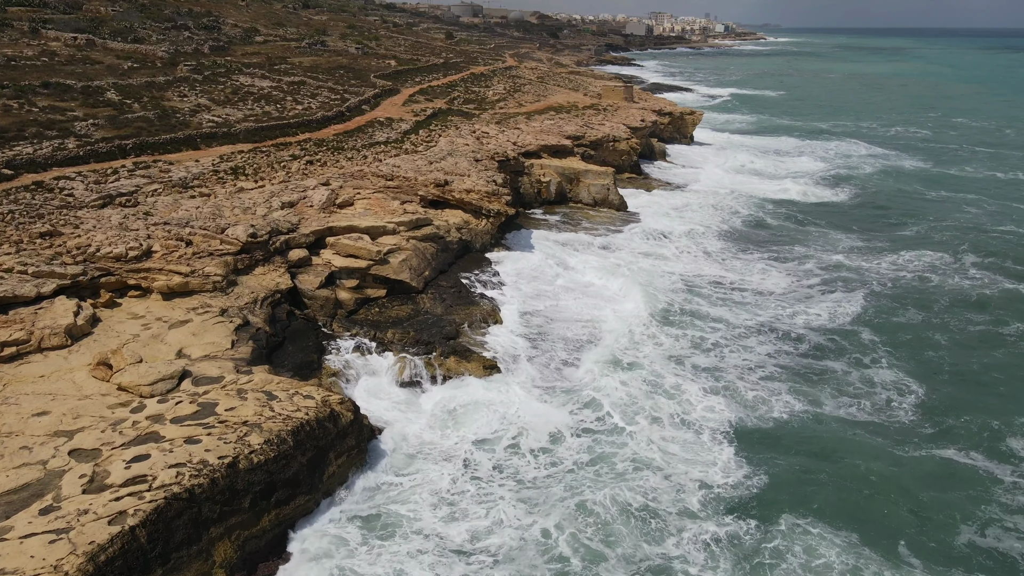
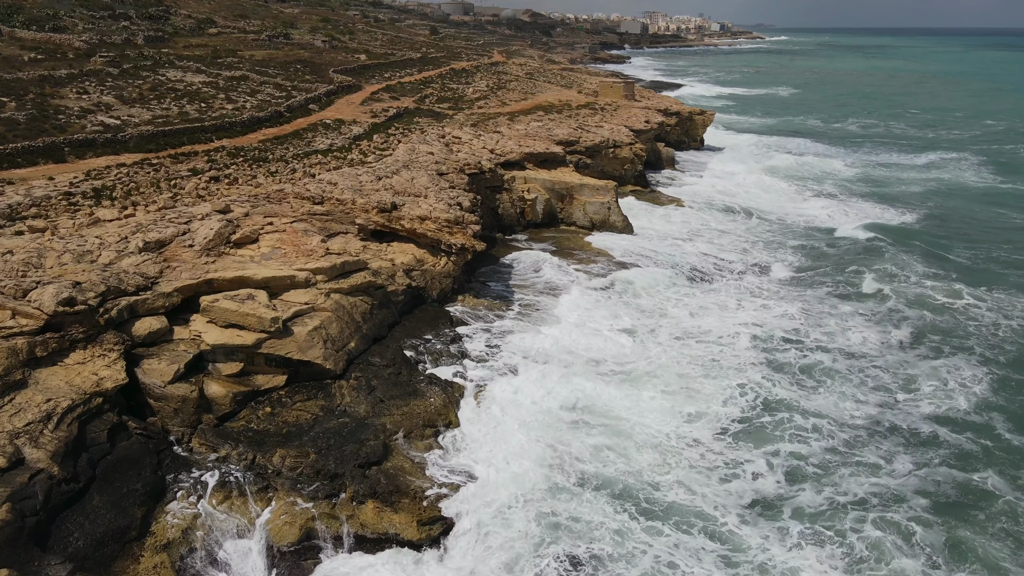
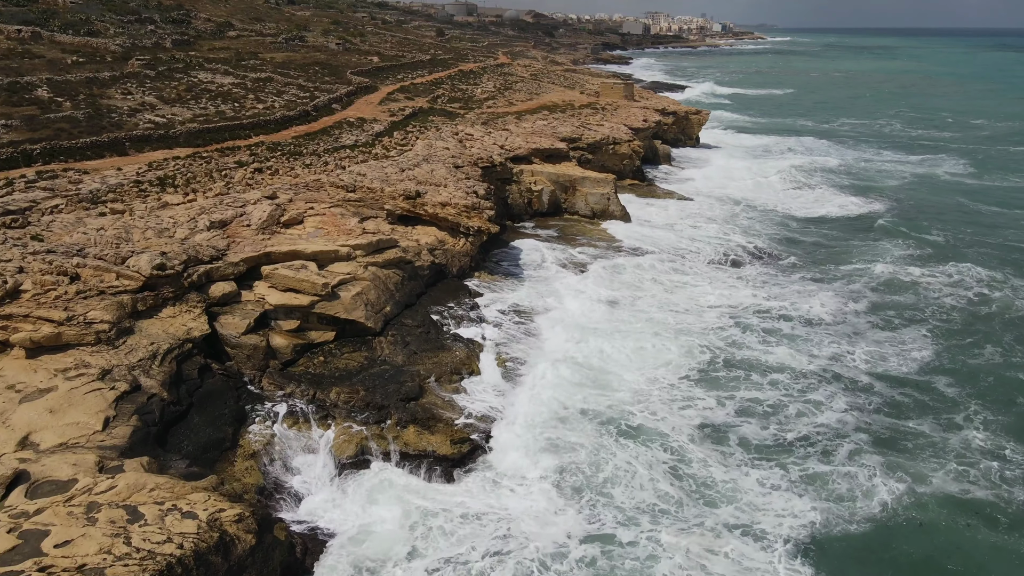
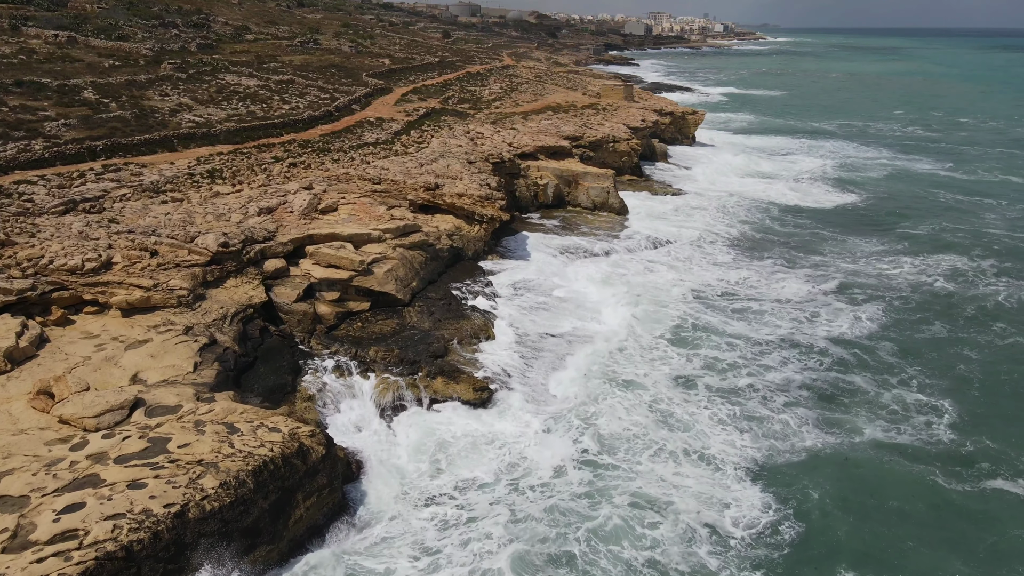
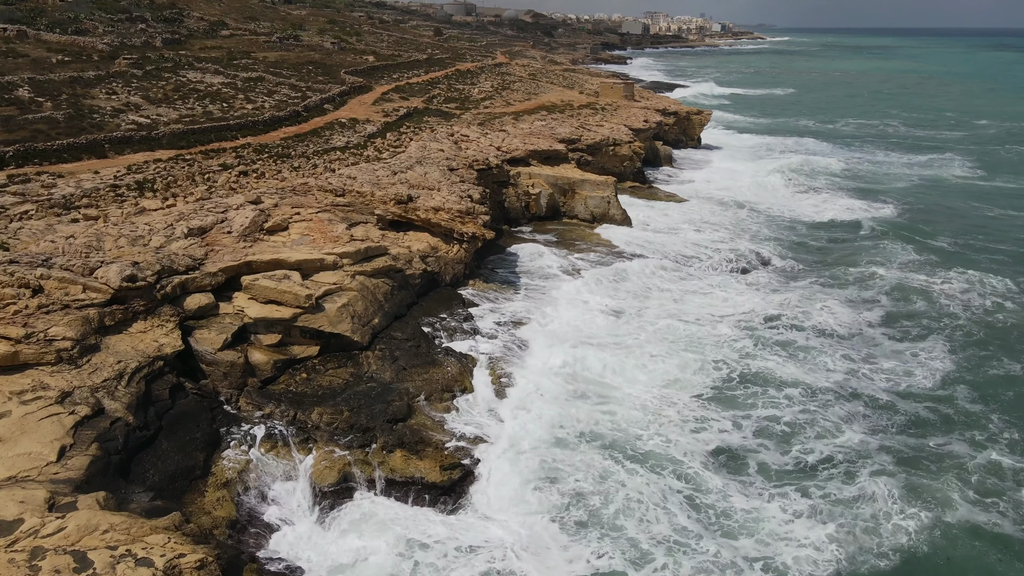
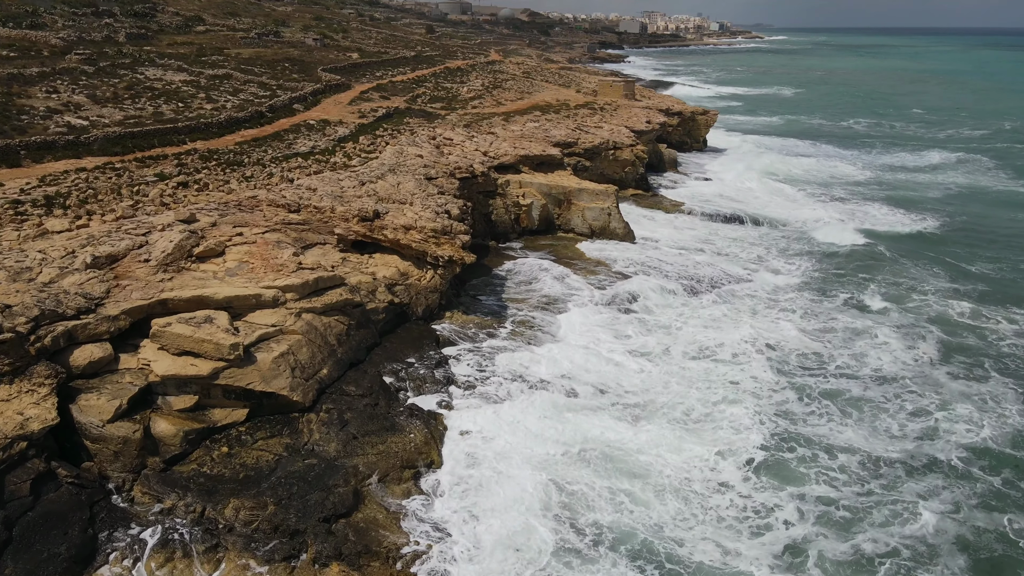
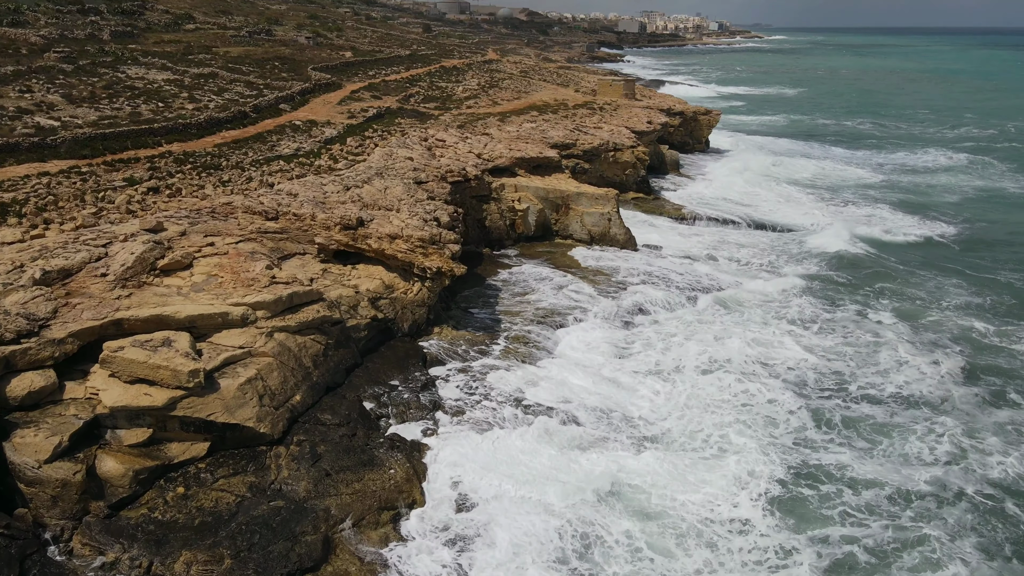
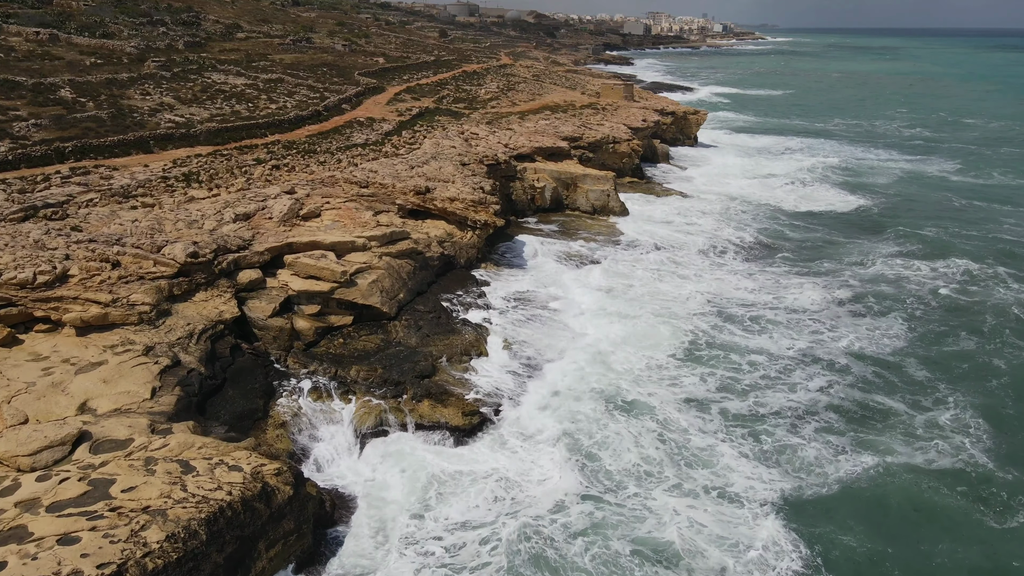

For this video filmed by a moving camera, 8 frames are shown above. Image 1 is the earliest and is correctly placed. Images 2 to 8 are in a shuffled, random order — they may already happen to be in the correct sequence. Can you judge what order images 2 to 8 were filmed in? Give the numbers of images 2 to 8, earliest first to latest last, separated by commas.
4, 8, 3, 5, 2, 6, 7
